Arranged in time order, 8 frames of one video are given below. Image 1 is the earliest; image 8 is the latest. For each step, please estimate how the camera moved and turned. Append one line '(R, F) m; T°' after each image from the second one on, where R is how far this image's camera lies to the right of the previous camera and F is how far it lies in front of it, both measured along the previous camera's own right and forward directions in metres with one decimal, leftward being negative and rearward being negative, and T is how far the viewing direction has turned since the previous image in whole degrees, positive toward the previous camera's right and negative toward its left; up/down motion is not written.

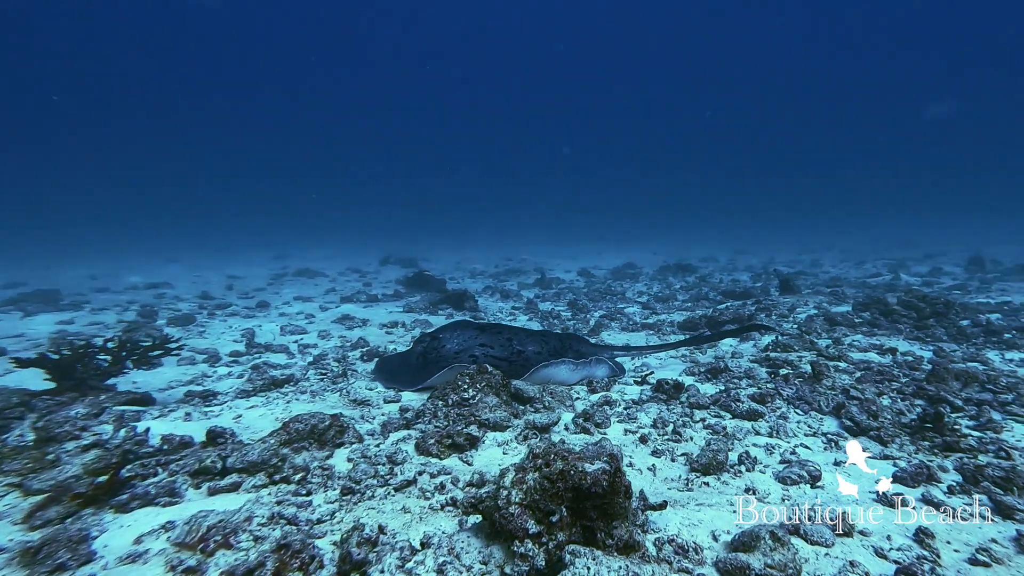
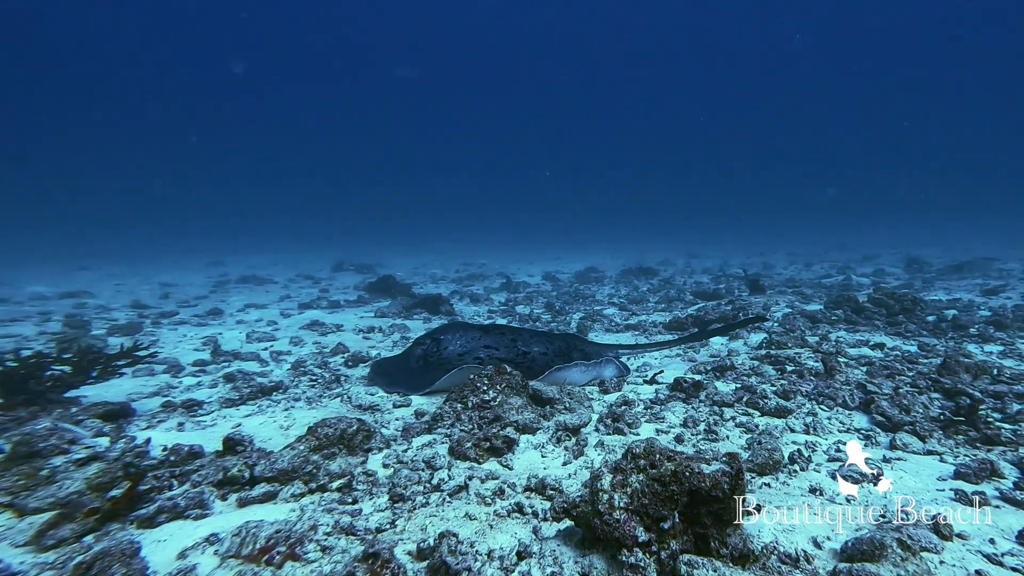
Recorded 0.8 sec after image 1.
(-0.8, +0.2) m; +6°
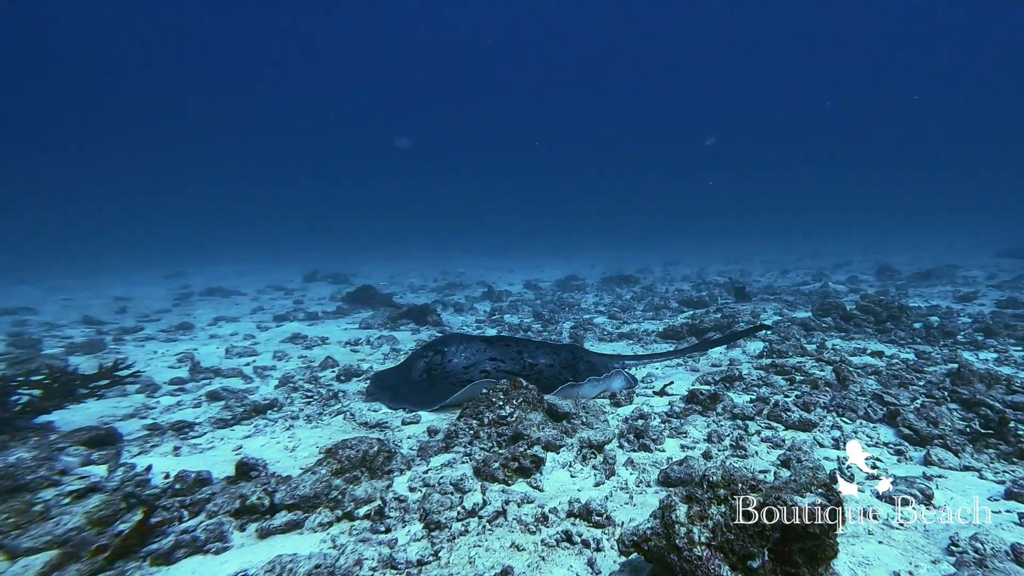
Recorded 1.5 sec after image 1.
(-0.5, +0.1) m; +4°
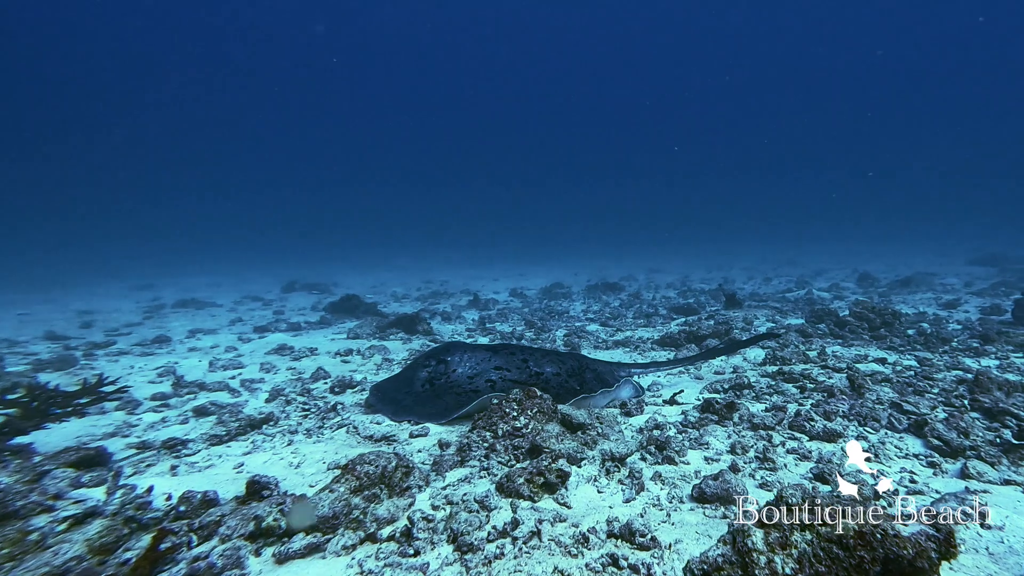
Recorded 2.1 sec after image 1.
(-0.4, +0.1) m; +3°
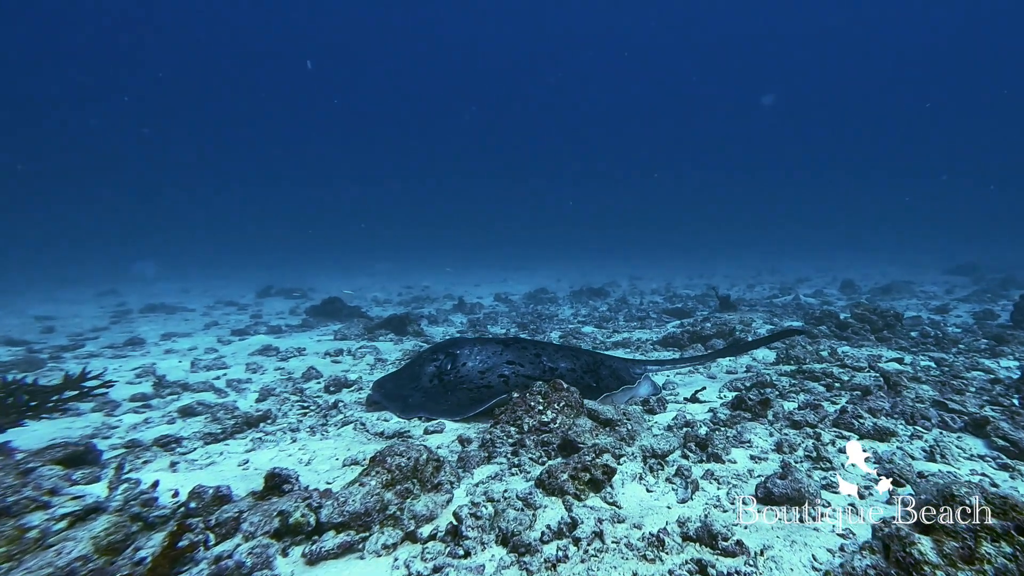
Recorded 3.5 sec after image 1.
(-0.5, +0.2) m; +3°
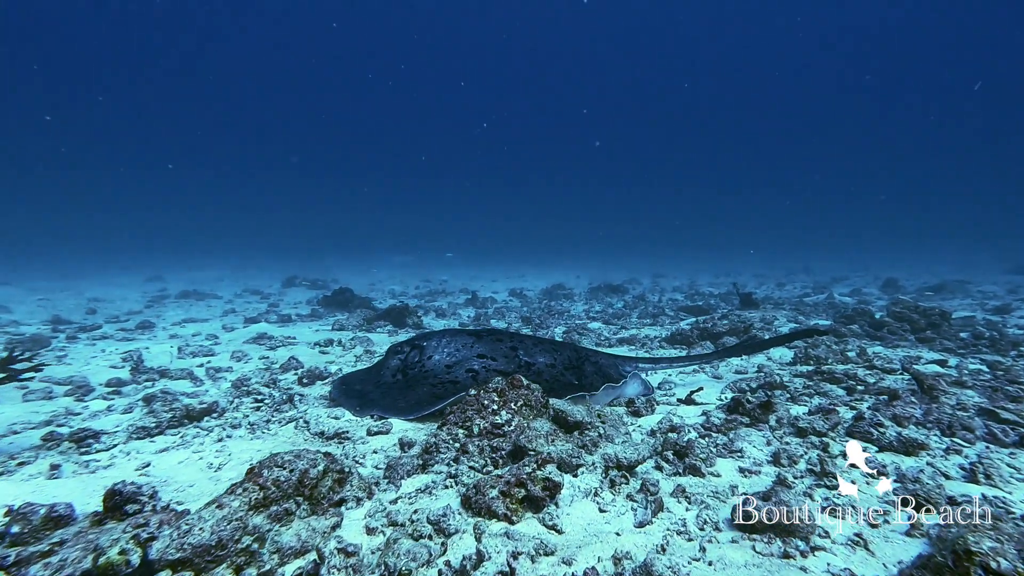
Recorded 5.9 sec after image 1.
(+0.7, +0.7) m; -4°
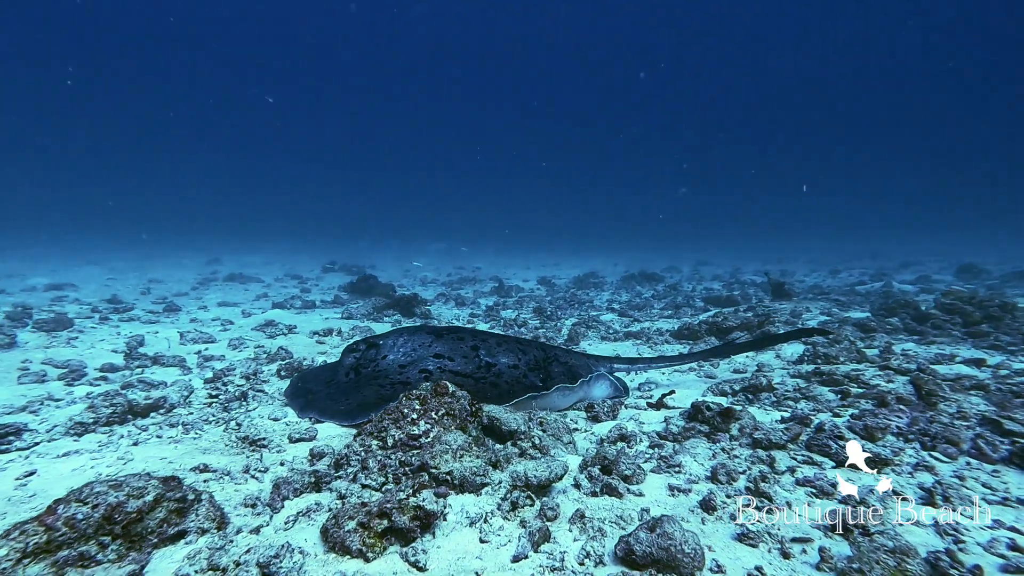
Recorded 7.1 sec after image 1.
(+1.0, +0.7) m; -6°
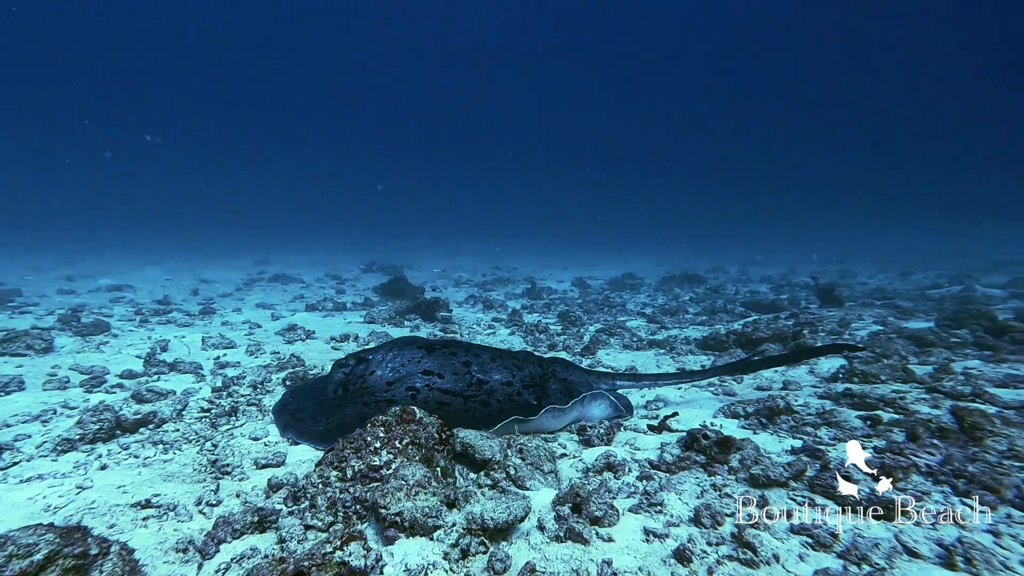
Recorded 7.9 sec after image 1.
(+0.5, +0.5) m; -6°
